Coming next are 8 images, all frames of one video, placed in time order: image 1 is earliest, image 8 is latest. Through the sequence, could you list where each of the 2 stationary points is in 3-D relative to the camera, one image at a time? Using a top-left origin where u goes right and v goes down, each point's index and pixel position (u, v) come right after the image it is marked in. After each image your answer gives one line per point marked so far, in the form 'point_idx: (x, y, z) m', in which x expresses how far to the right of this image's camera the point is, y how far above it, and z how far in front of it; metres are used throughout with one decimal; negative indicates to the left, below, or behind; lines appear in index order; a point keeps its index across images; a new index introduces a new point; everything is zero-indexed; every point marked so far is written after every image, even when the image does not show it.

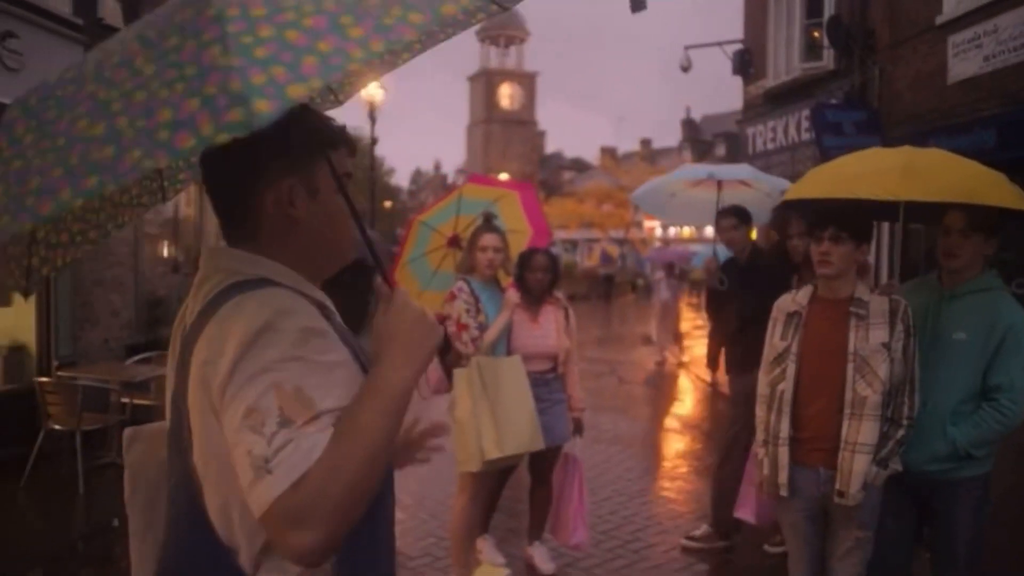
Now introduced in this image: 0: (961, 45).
0: (+4.8, +2.6, +10.3) m
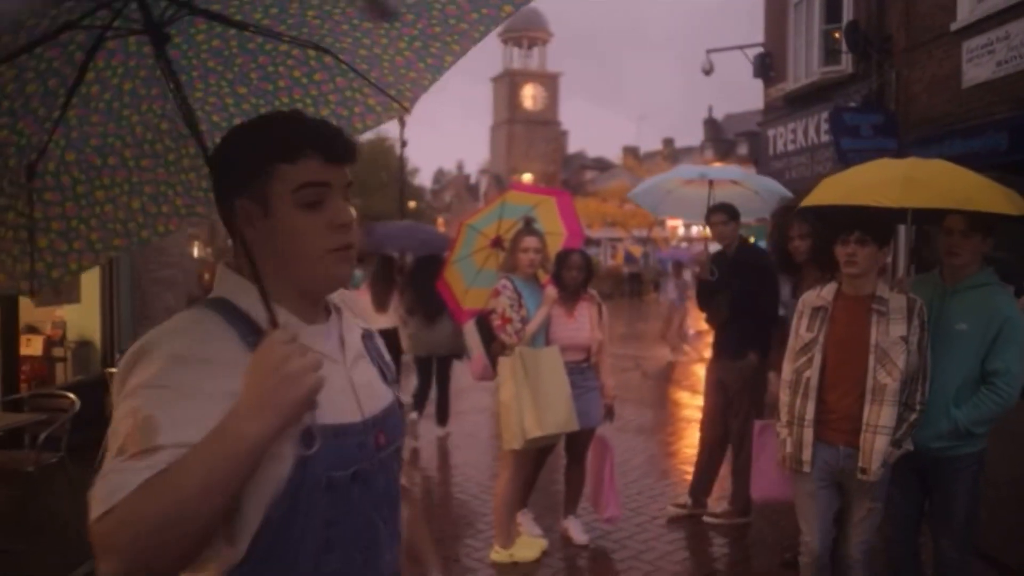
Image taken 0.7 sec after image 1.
0: (+5.1, +2.6, +10.7) m
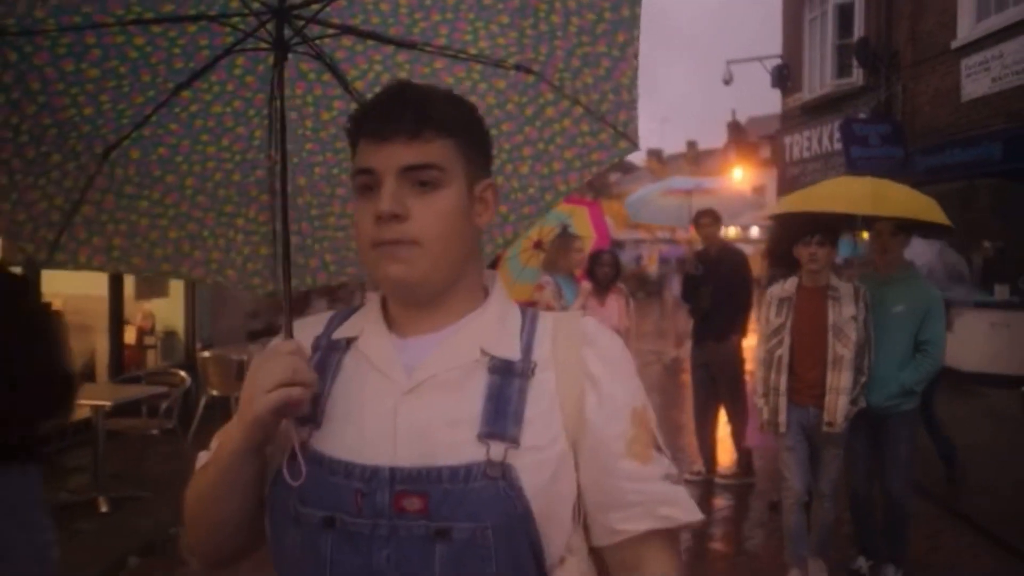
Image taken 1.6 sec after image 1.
0: (+5.5, +2.6, +11.6) m
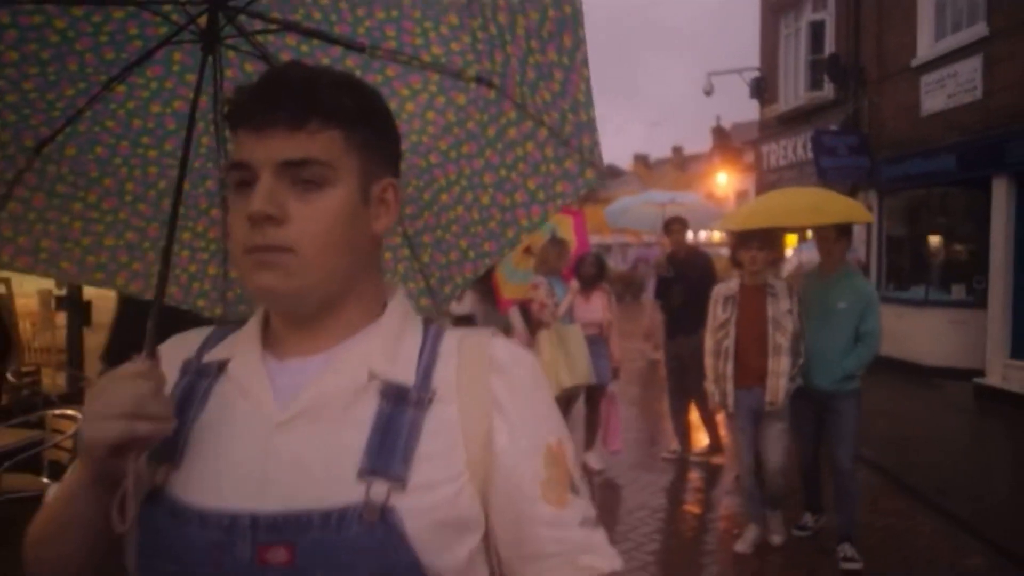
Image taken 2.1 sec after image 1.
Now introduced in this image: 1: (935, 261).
0: (+5.4, +2.6, +12.5) m
1: (+5.7, +0.4, +13.1) m
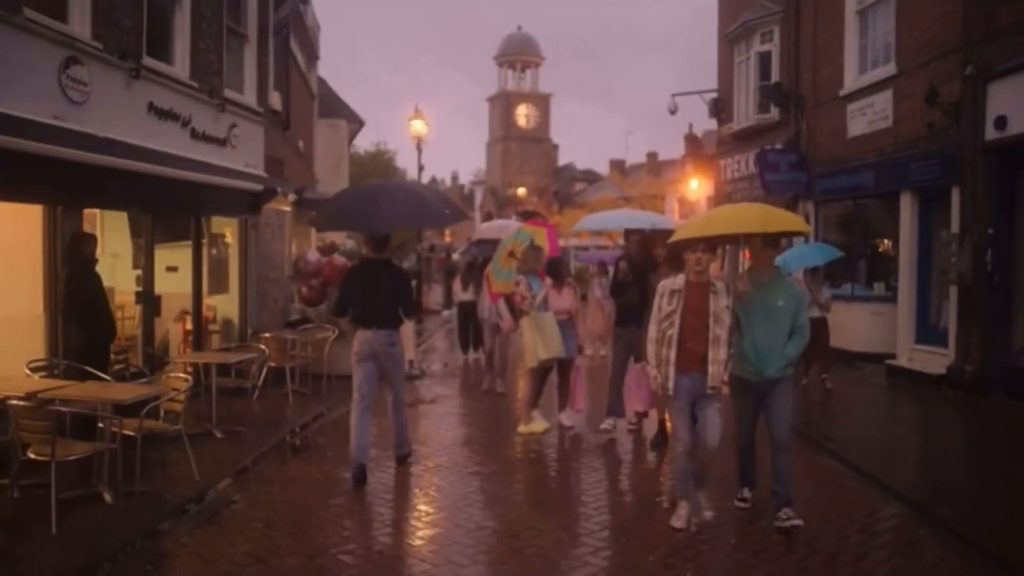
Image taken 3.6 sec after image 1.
0: (+5.2, +2.7, +14.7) m
1: (+5.5, +0.4, +15.3) m
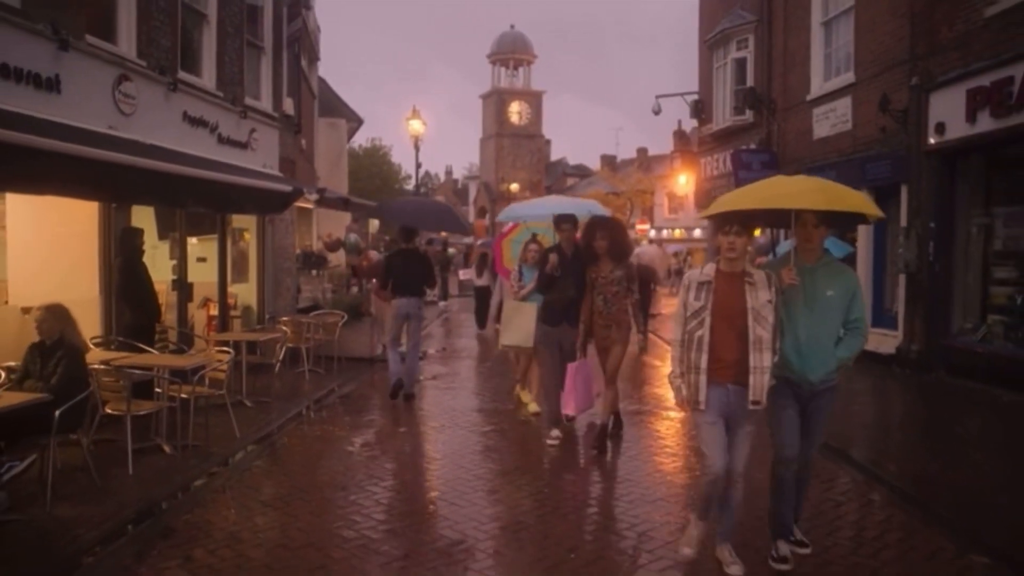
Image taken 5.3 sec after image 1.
0: (+5.1, +2.9, +16.0) m
1: (+5.4, +0.6, +16.6) m
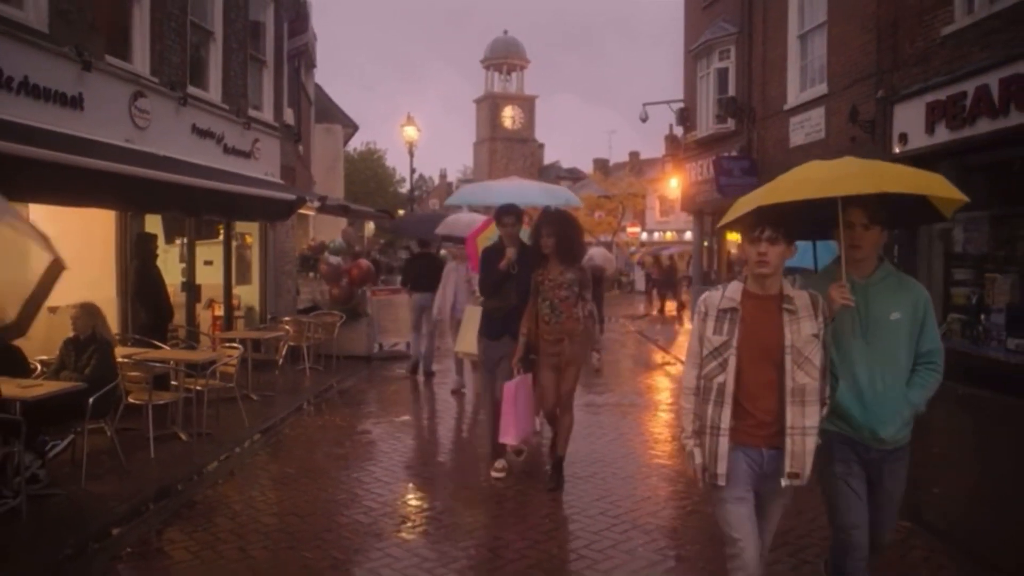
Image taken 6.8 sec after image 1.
0: (+4.9, +2.8, +16.8) m
1: (+5.2, +0.6, +17.4) m
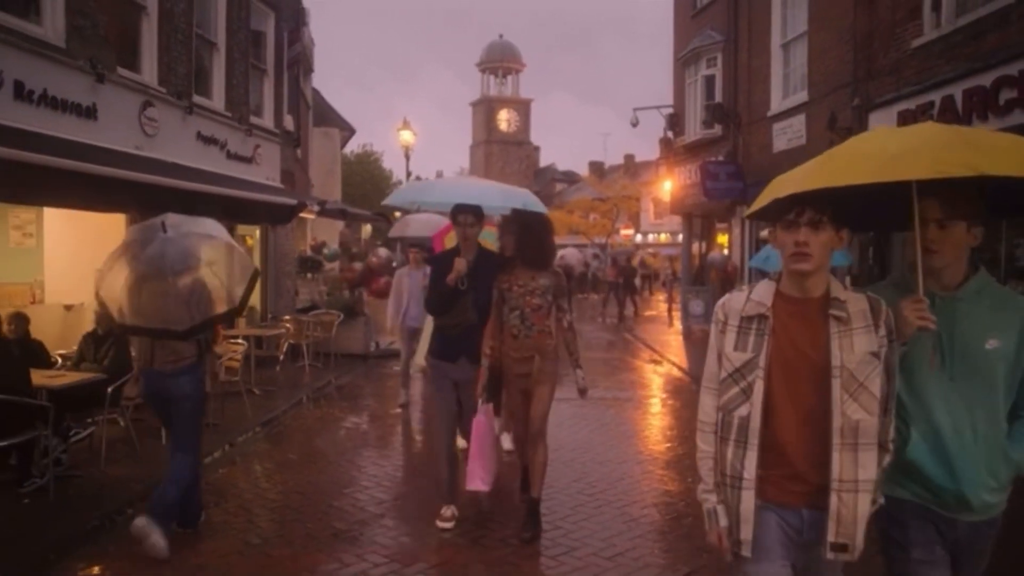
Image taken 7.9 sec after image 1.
0: (+4.8, +2.8, +17.4) m
1: (+5.1, +0.5, +18.0) m
